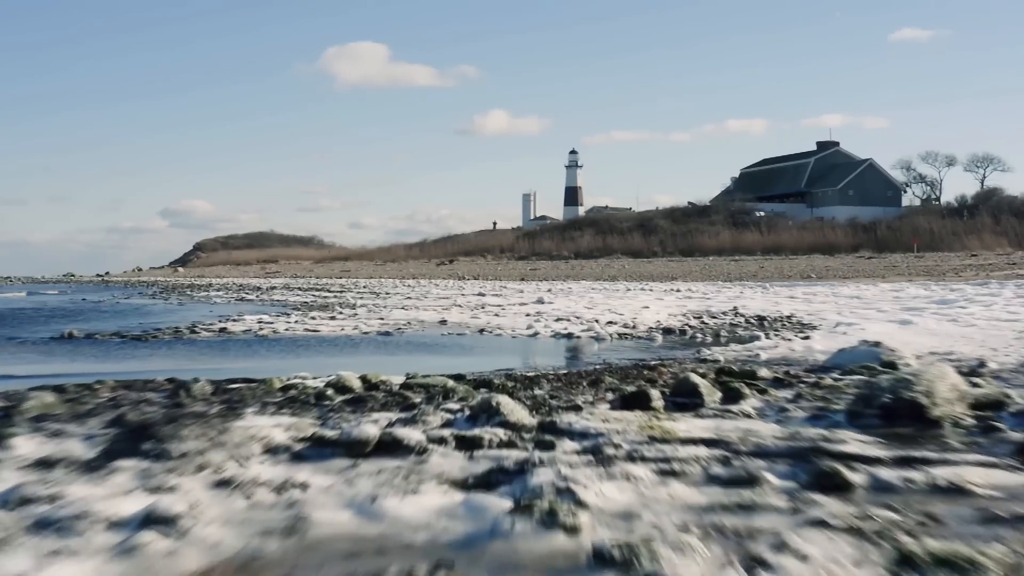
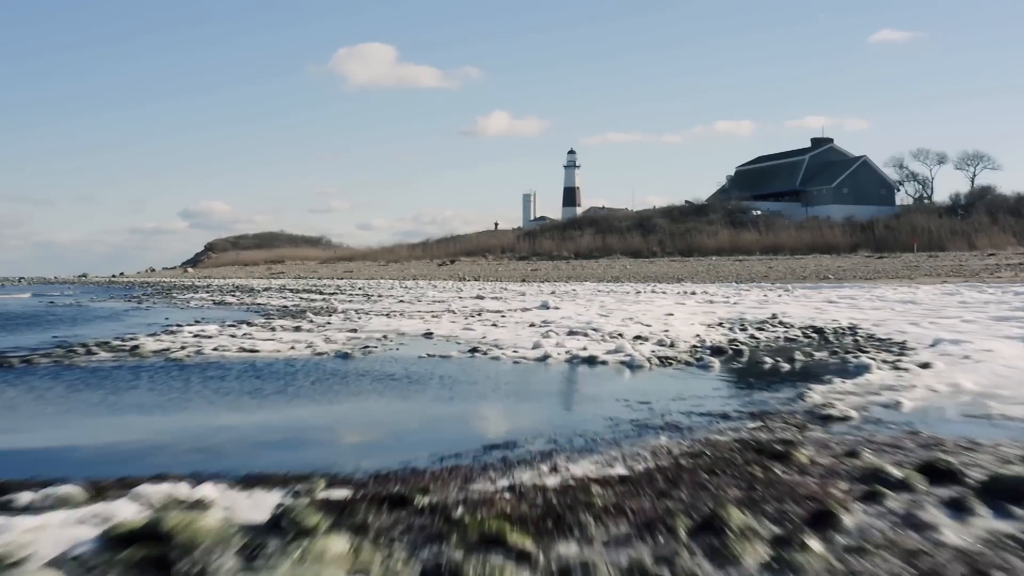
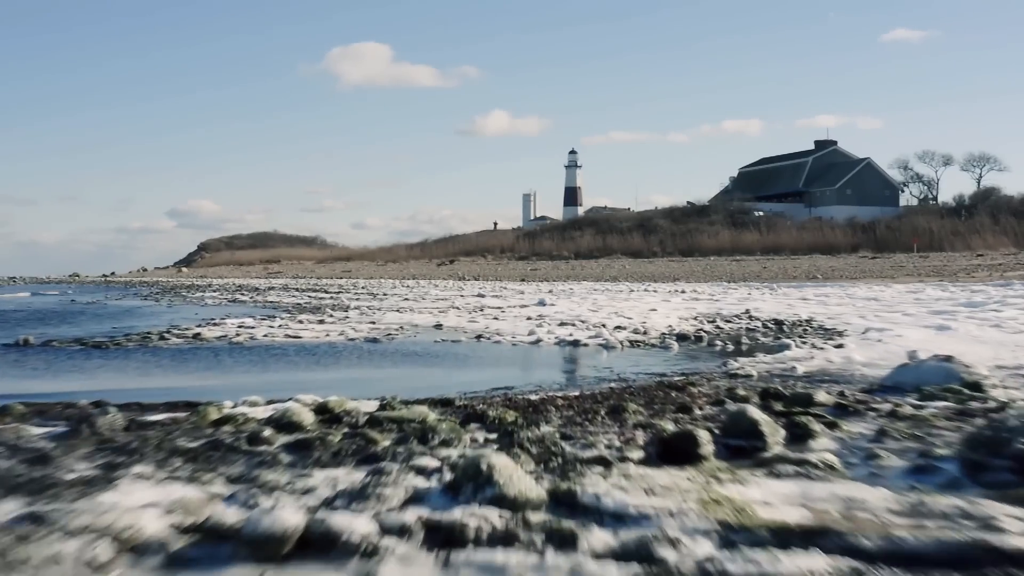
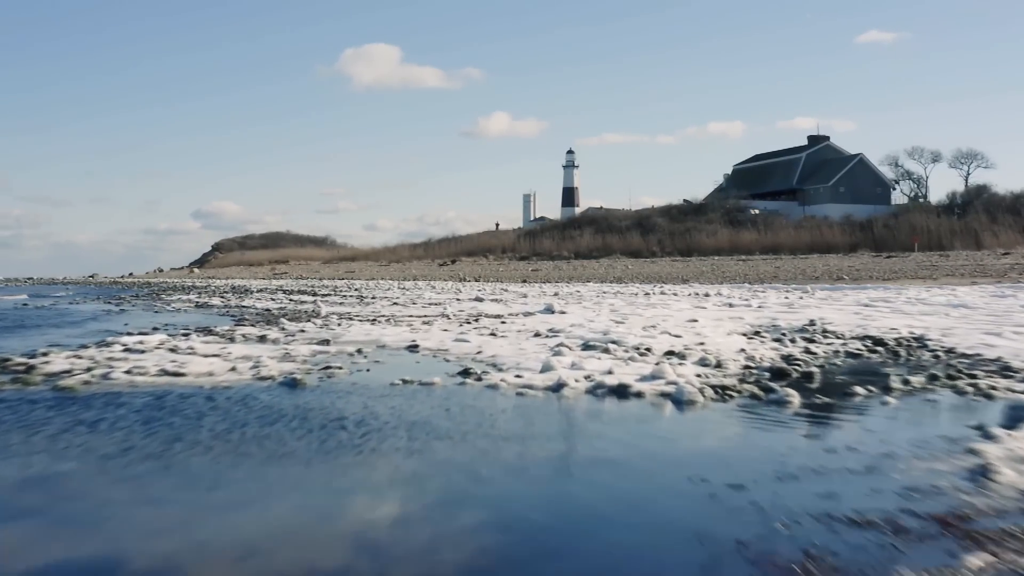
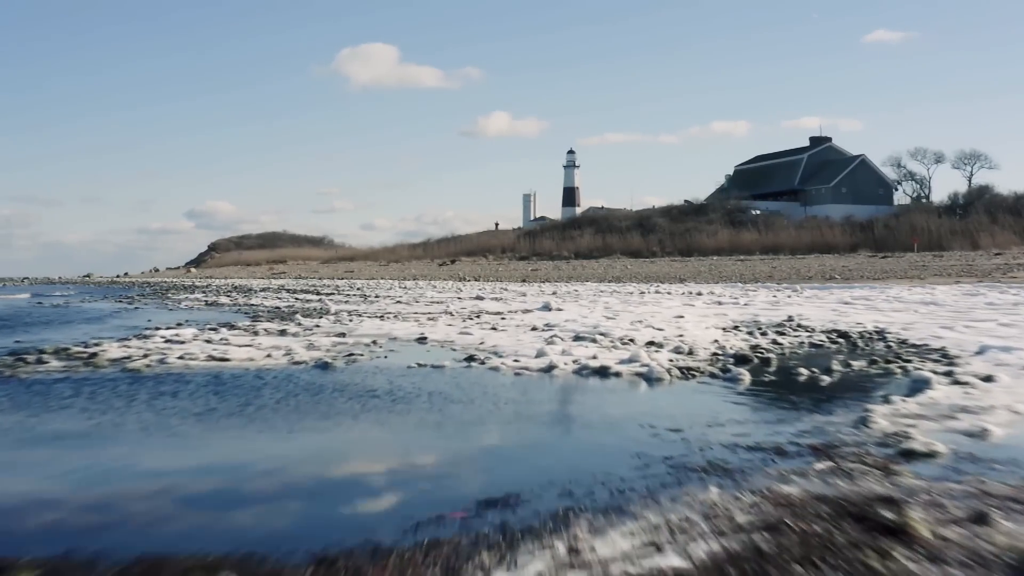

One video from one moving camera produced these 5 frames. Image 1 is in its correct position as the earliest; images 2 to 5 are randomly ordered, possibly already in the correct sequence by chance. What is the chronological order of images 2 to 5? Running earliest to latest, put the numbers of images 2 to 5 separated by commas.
3, 2, 5, 4
